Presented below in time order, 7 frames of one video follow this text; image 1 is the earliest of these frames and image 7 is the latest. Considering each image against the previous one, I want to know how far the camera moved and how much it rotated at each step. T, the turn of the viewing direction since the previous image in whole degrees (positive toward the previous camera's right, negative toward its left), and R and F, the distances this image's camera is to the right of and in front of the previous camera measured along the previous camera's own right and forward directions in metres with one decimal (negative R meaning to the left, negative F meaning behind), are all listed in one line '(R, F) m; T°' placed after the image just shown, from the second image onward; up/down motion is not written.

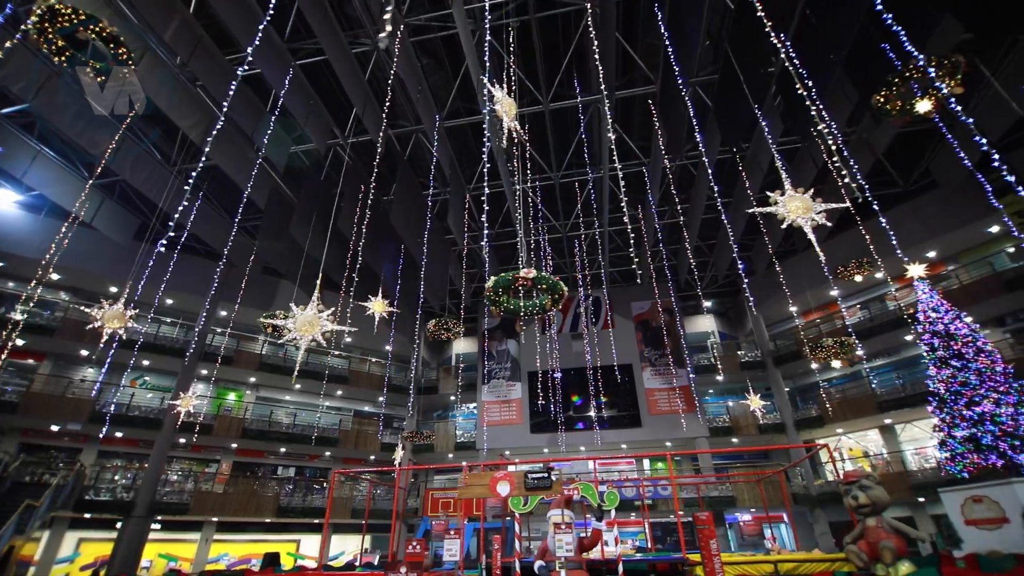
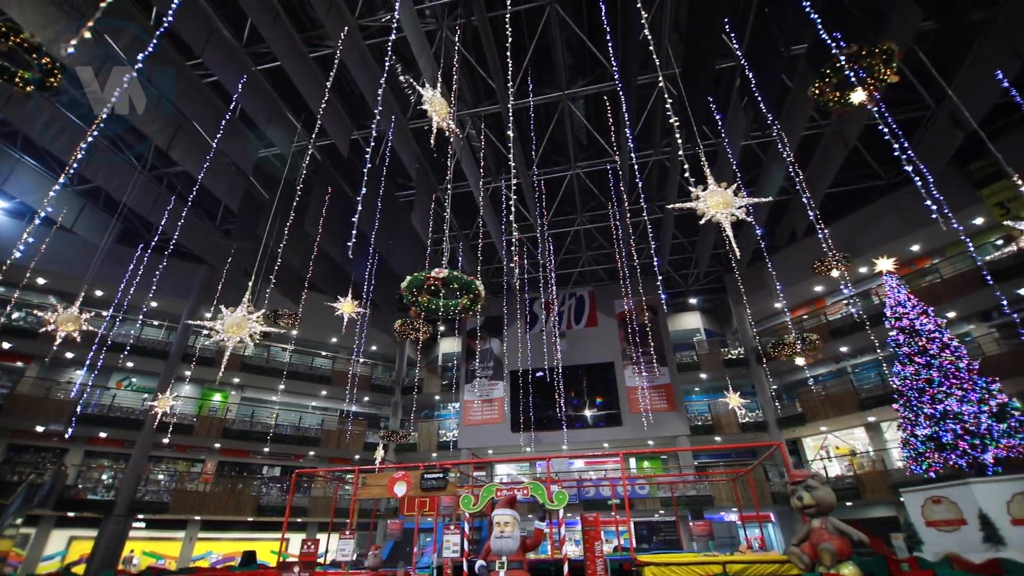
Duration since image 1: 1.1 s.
(+1.3, +0.1) m; -1°
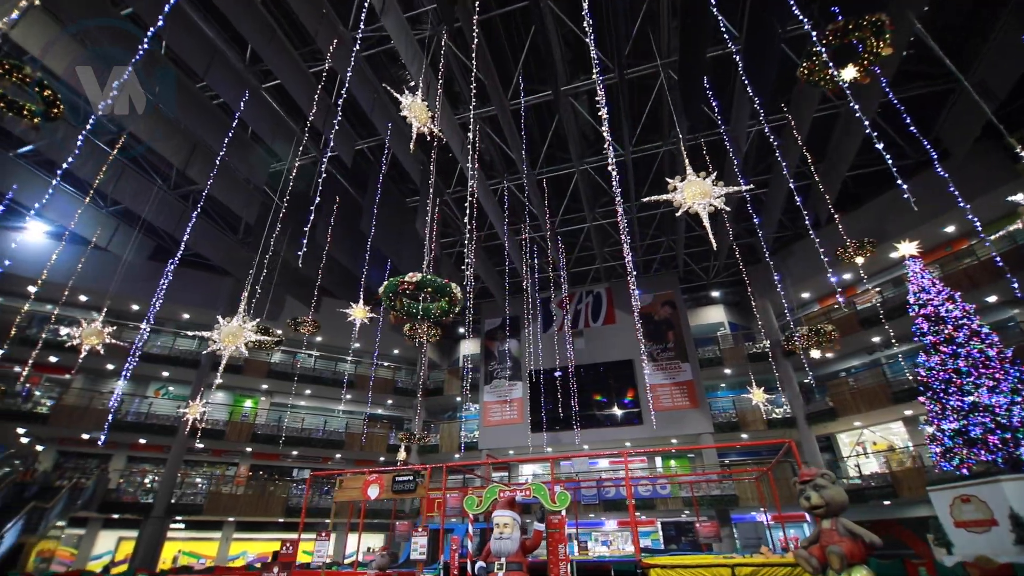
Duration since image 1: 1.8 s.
(+0.8, +0.1) m; -4°
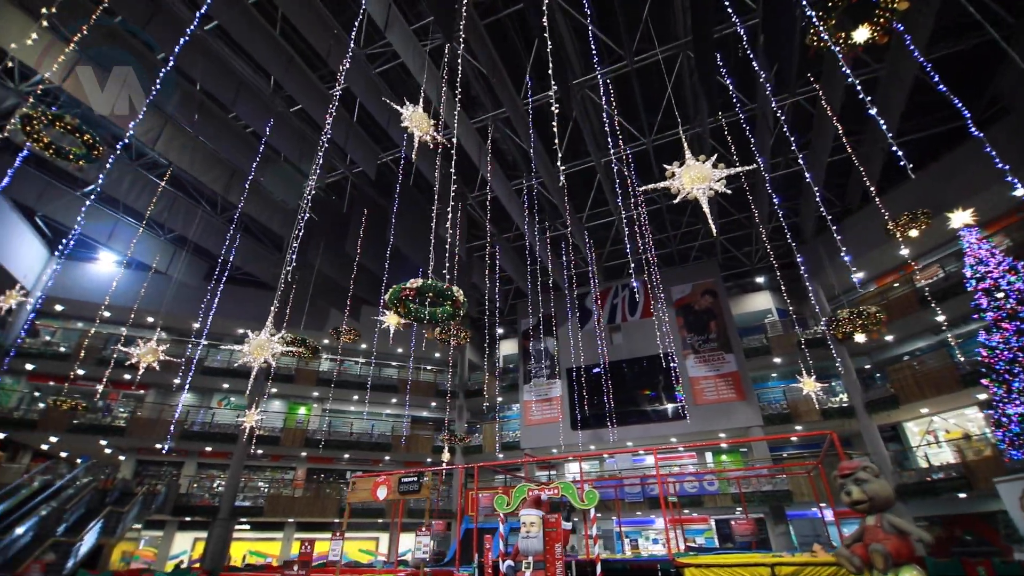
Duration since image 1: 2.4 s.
(+0.6, 0.0) m; -6°
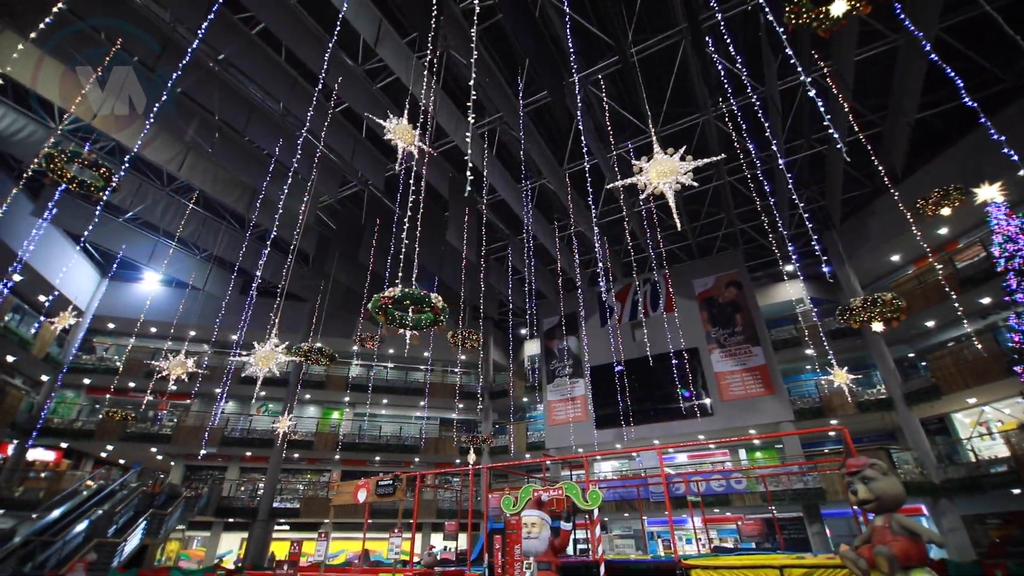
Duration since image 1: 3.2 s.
(+0.9, 0.0) m; -5°
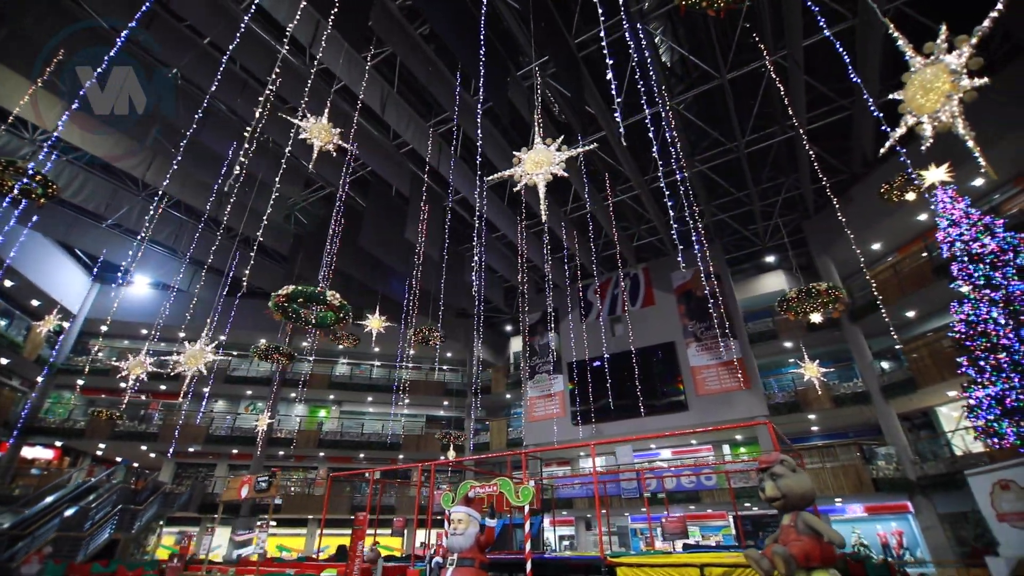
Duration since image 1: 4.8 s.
(+1.8, +0.1) m; -2°
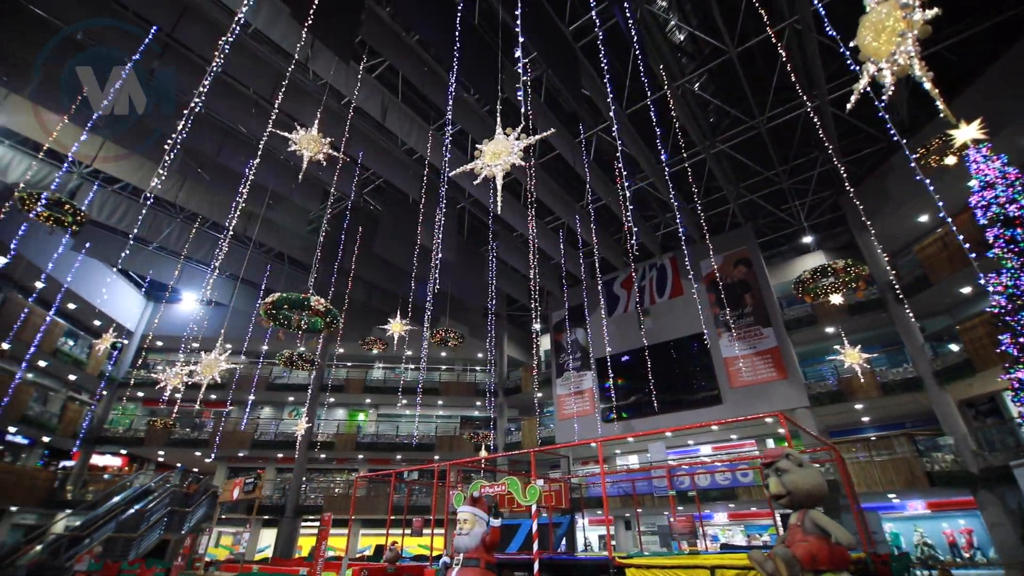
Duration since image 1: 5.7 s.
(+0.9, +0.2) m; -5°
